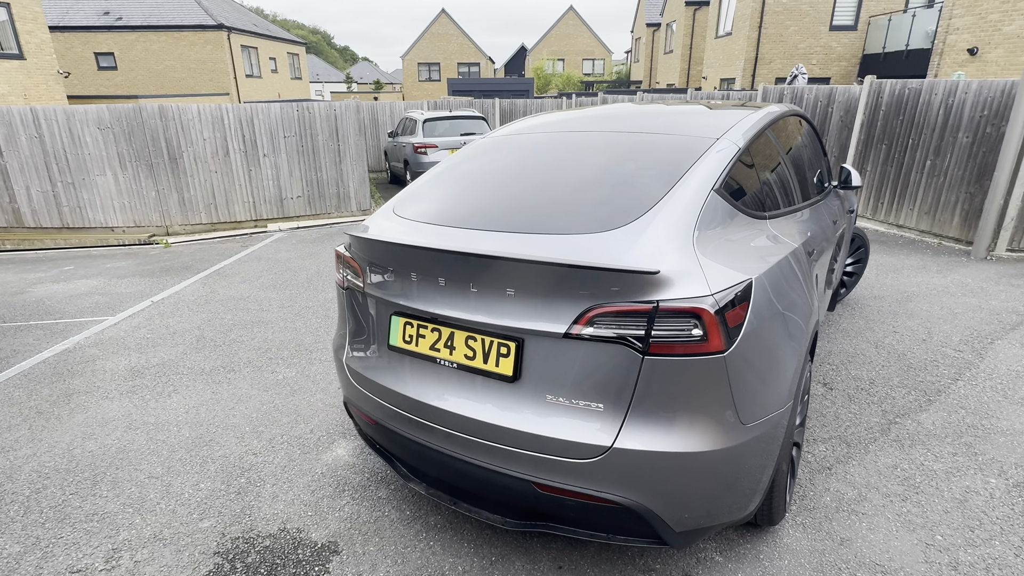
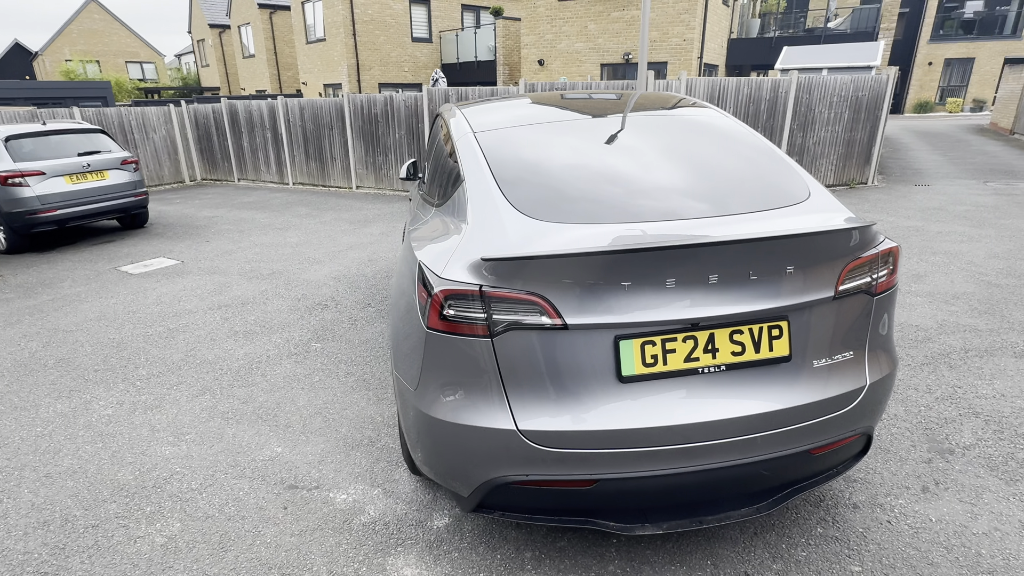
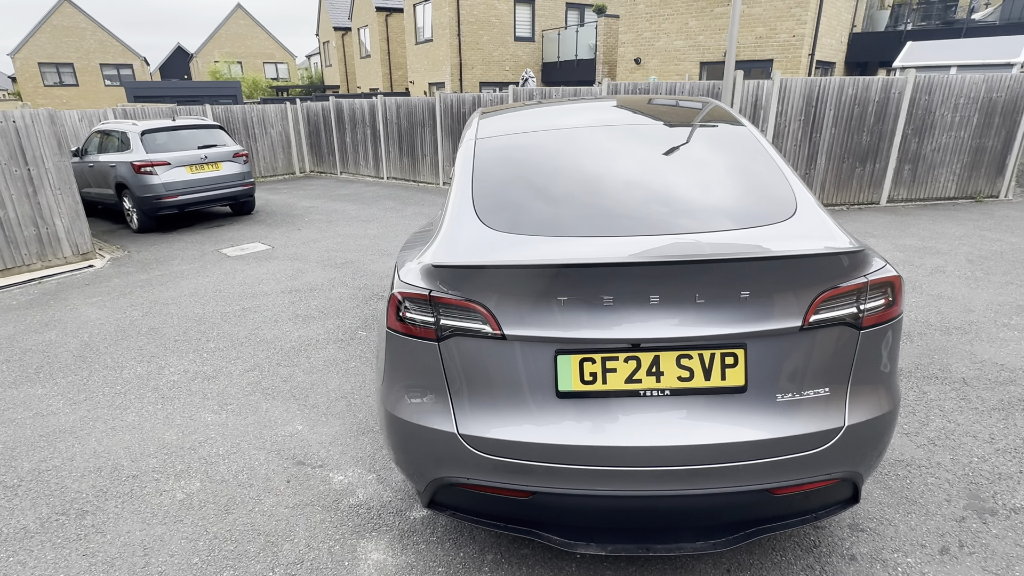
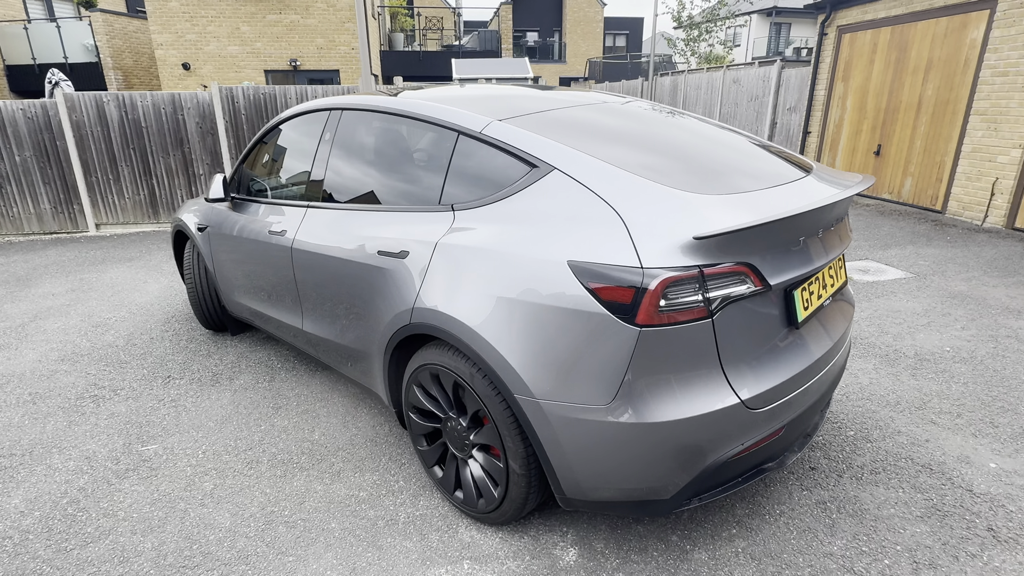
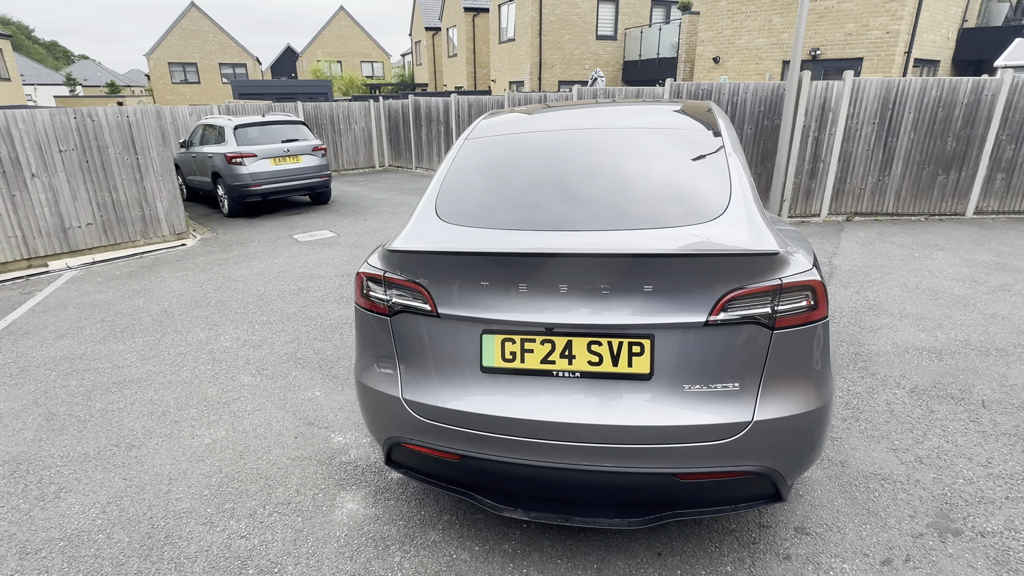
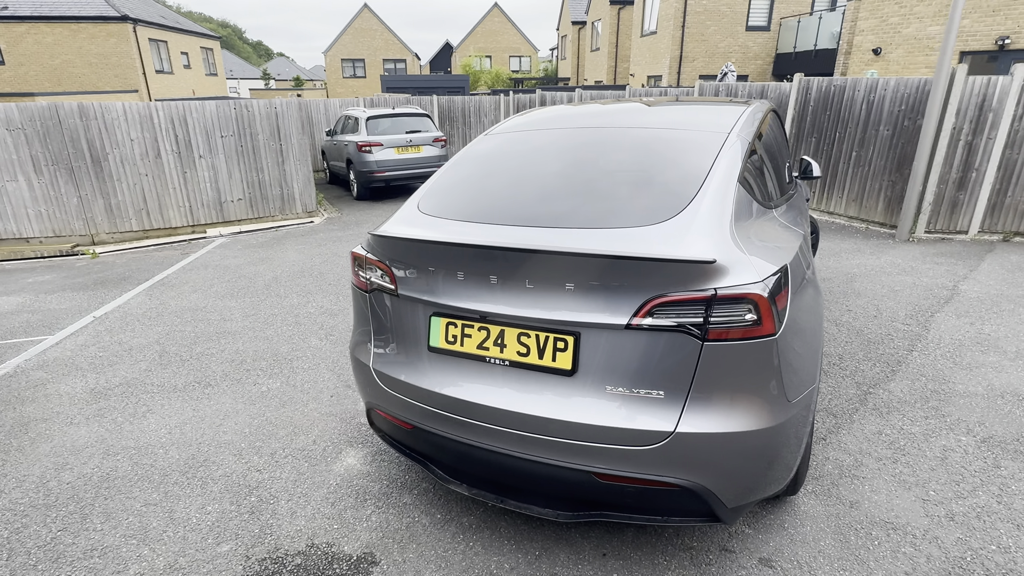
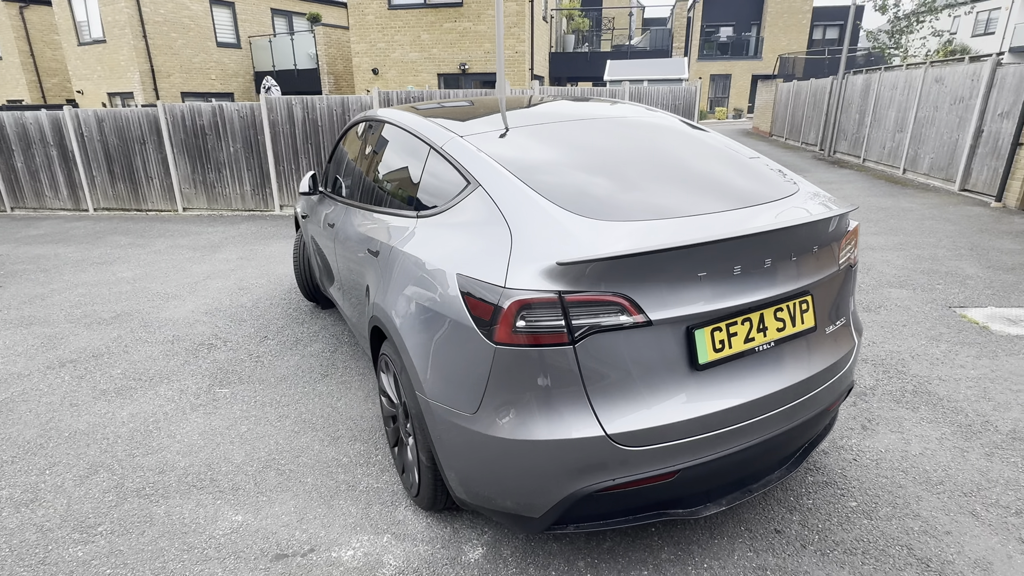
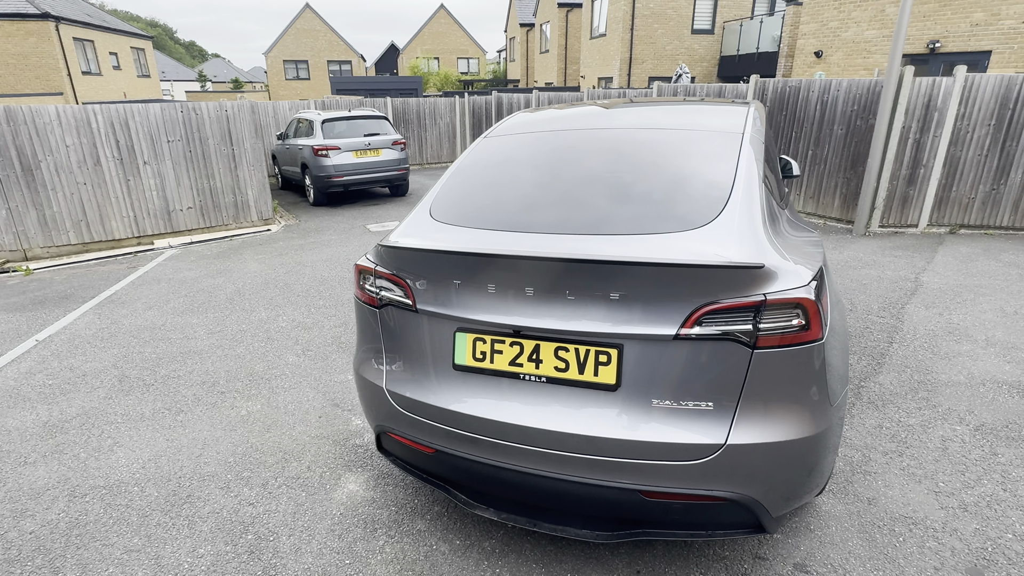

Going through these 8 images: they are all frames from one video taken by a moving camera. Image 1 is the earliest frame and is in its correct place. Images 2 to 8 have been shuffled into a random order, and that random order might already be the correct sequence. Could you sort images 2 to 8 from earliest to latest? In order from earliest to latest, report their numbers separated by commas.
6, 8, 5, 3, 2, 7, 4
